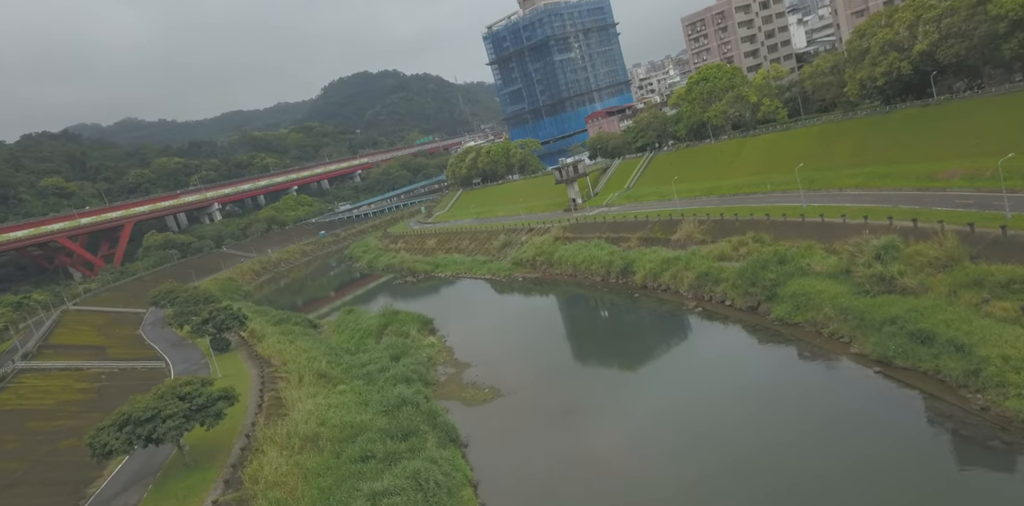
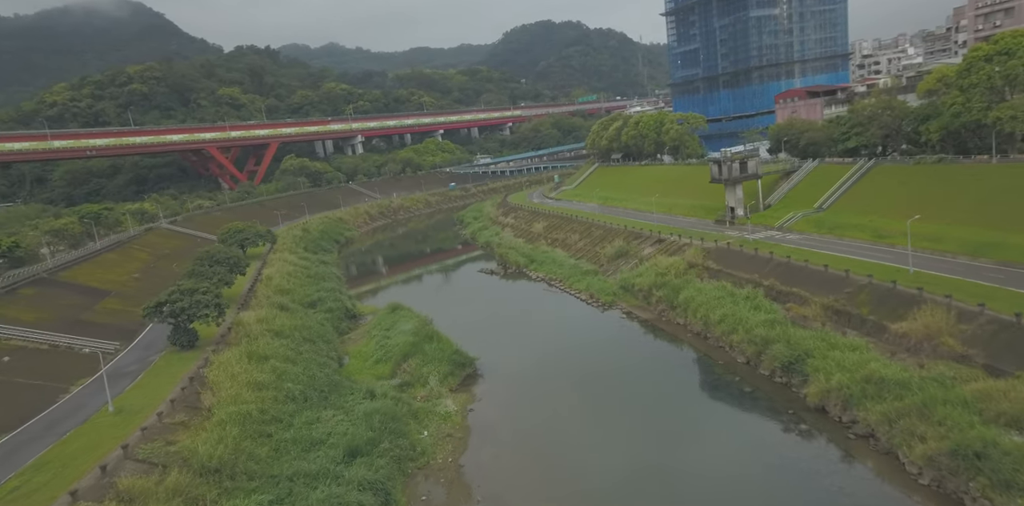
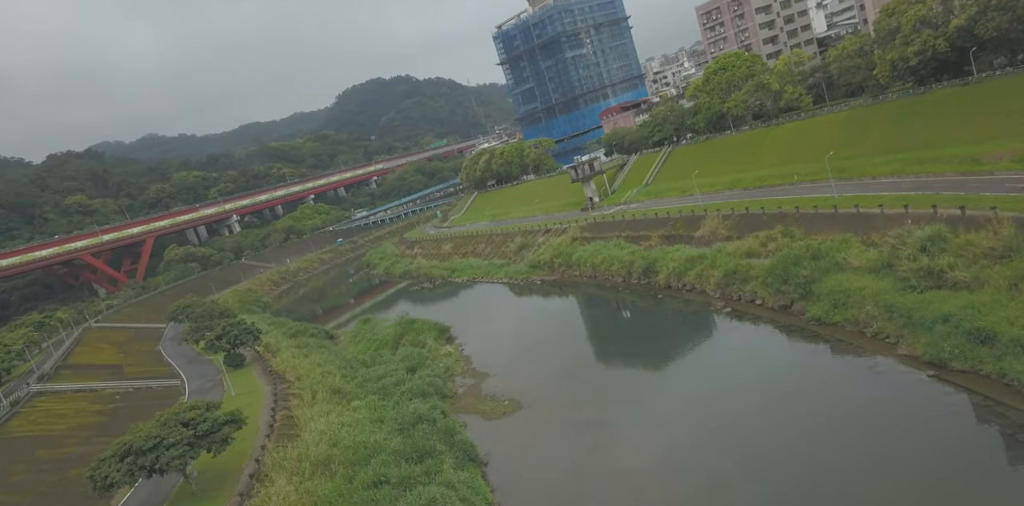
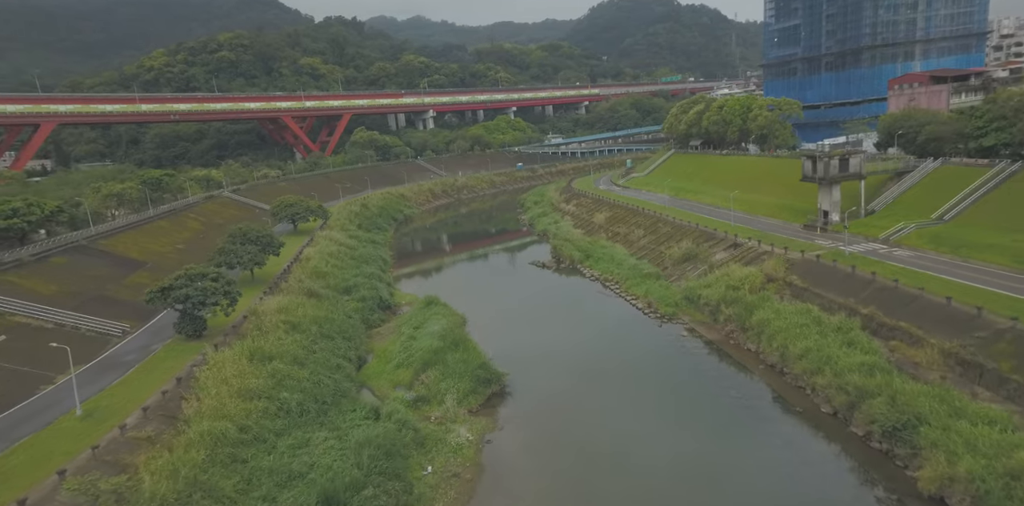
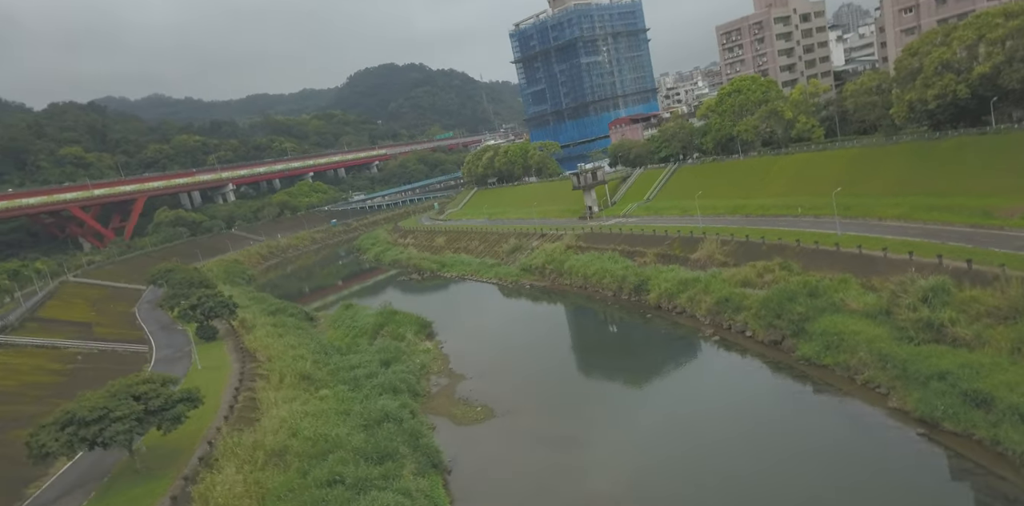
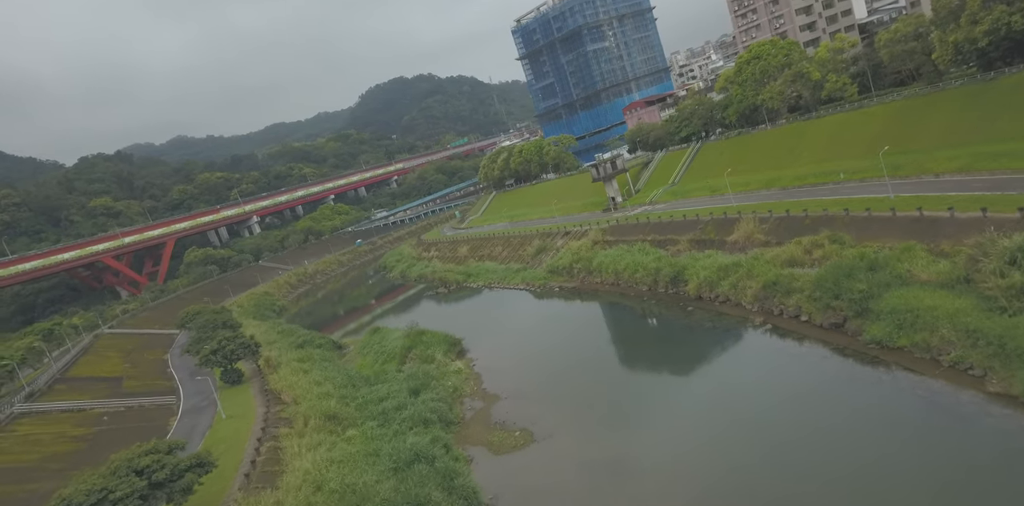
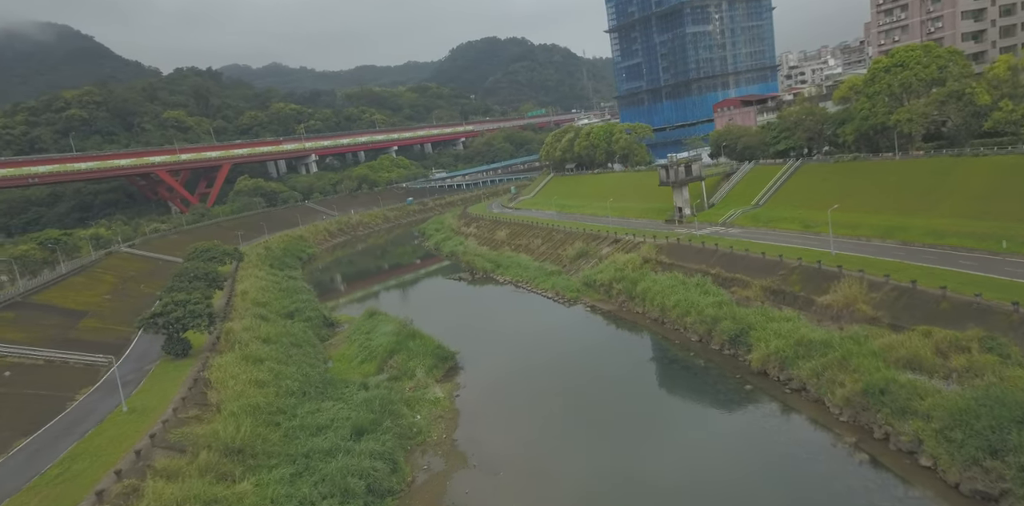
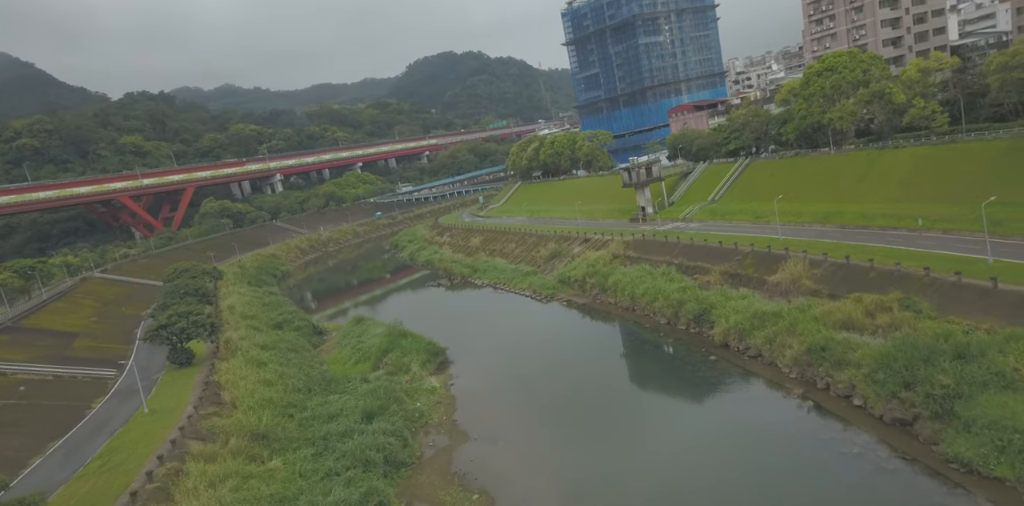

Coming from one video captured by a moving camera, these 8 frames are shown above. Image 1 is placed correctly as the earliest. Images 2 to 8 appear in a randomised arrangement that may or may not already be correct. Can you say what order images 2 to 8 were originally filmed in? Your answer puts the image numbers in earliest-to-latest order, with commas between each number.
3, 5, 6, 8, 7, 2, 4
